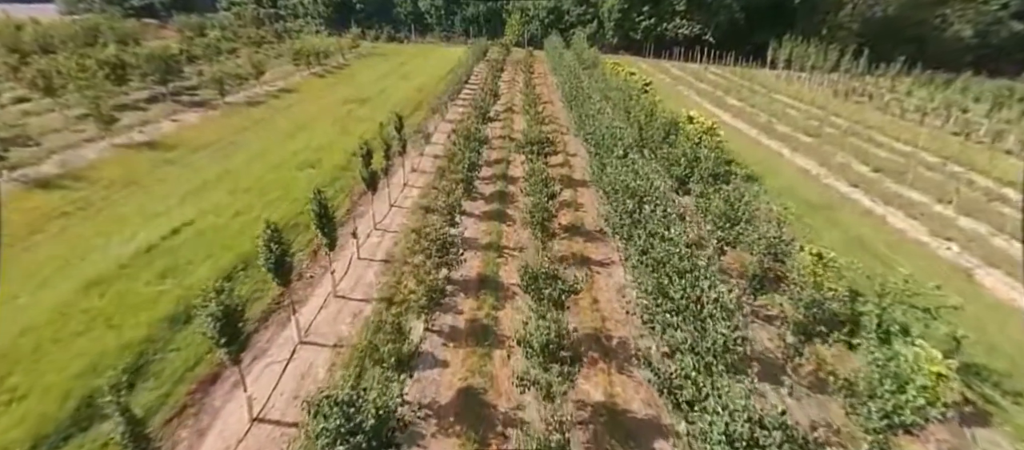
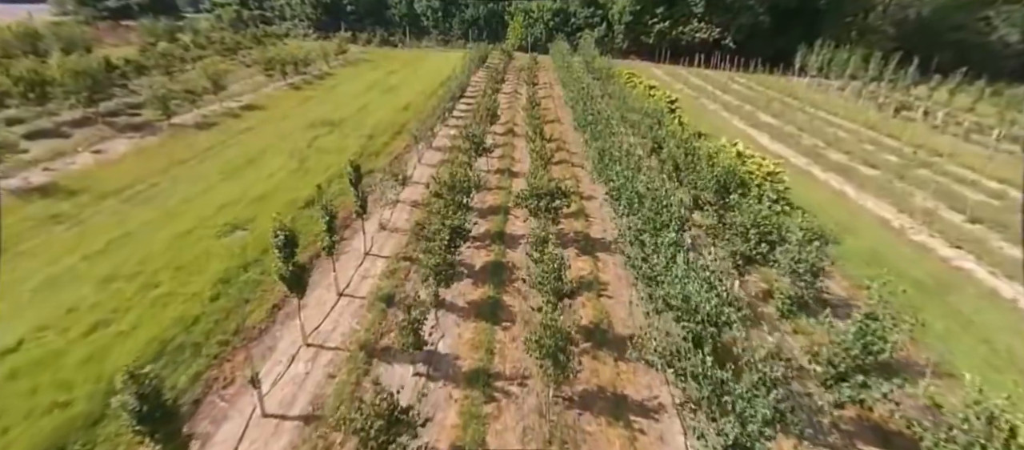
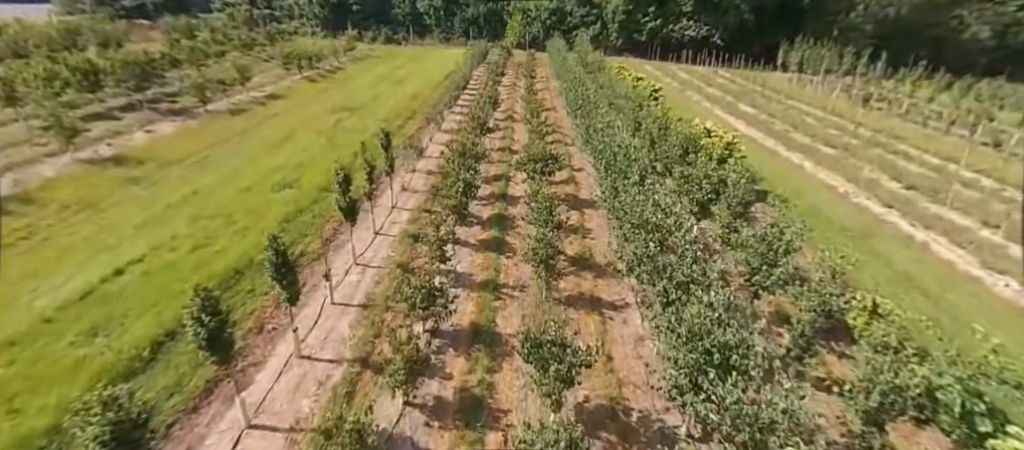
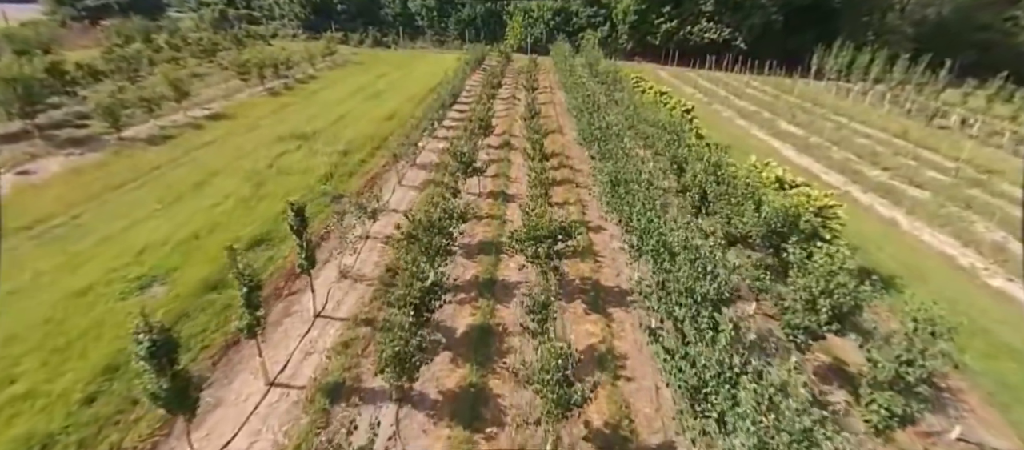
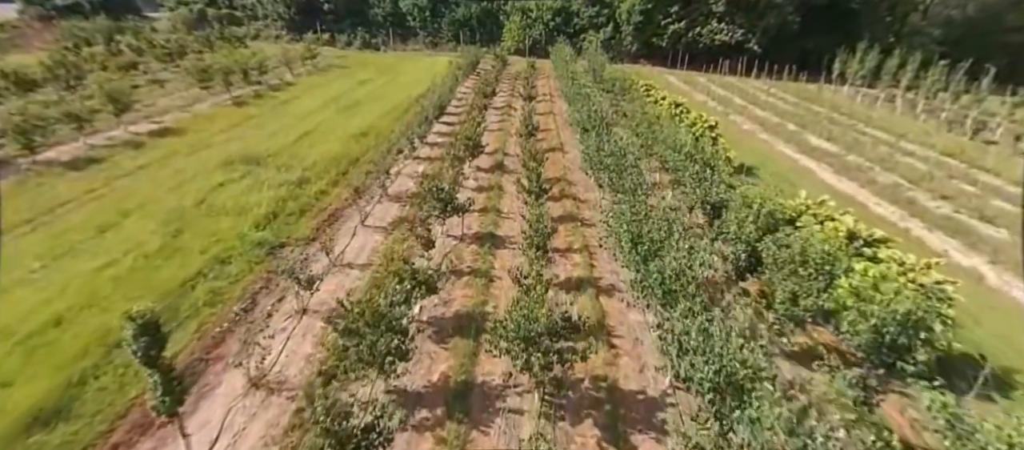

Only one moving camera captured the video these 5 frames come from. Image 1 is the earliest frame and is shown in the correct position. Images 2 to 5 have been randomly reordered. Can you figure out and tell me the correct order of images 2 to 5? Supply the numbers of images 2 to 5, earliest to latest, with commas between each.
3, 2, 4, 5
